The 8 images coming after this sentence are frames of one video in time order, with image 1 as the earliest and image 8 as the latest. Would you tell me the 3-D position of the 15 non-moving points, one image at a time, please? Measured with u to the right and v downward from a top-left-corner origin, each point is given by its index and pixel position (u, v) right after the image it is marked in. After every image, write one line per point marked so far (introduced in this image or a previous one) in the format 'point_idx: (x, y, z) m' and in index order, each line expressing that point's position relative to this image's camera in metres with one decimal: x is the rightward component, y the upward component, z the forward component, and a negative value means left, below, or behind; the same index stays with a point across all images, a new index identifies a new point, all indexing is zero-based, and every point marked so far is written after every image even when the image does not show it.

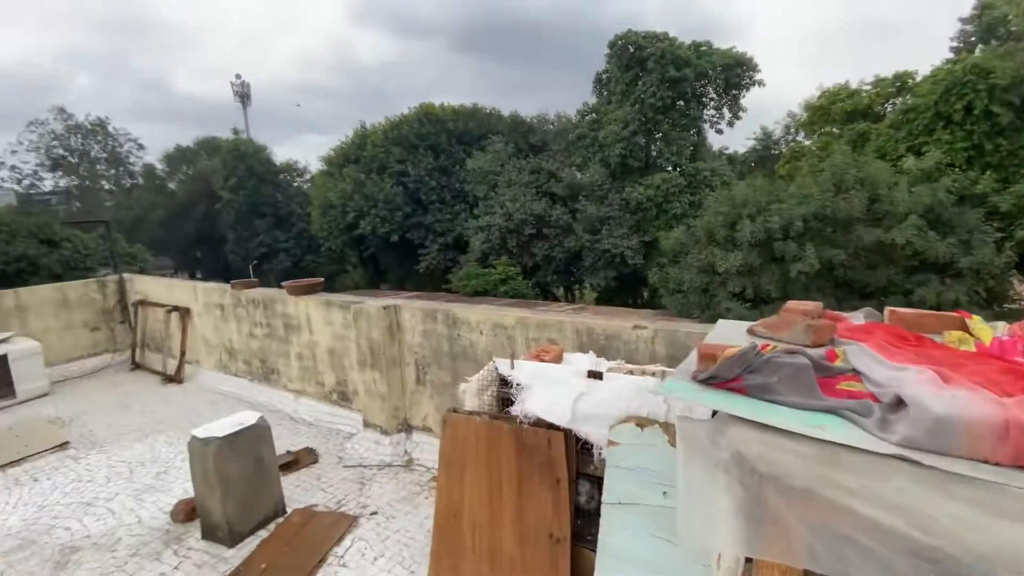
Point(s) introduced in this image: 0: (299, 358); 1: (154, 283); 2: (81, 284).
0: (-2.2, -0.7, +4.8) m
1: (-5.0, +0.1, +6.5) m
2: (-6.1, +0.1, +6.8) m
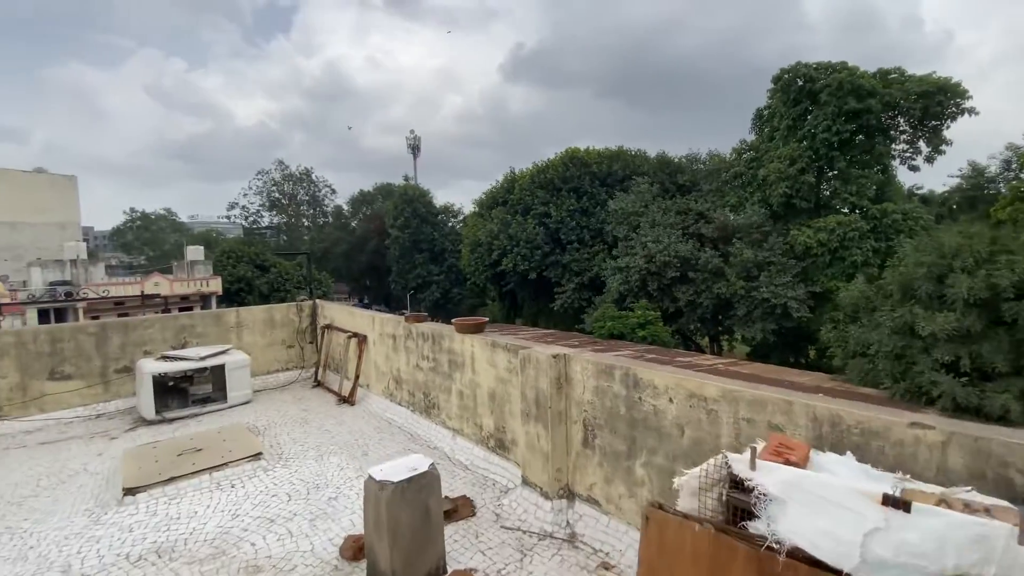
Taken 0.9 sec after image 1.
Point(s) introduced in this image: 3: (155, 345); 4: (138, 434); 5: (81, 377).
0: (-0.5, -1.1, +4.7) m
1: (-2.7, -0.3, +7.2) m
2: (-3.7, -0.3, +7.8) m
3: (-5.1, -0.8, +6.8) m
4: (-4.5, -1.7, +5.6) m
5: (-5.7, -1.2, +6.3) m
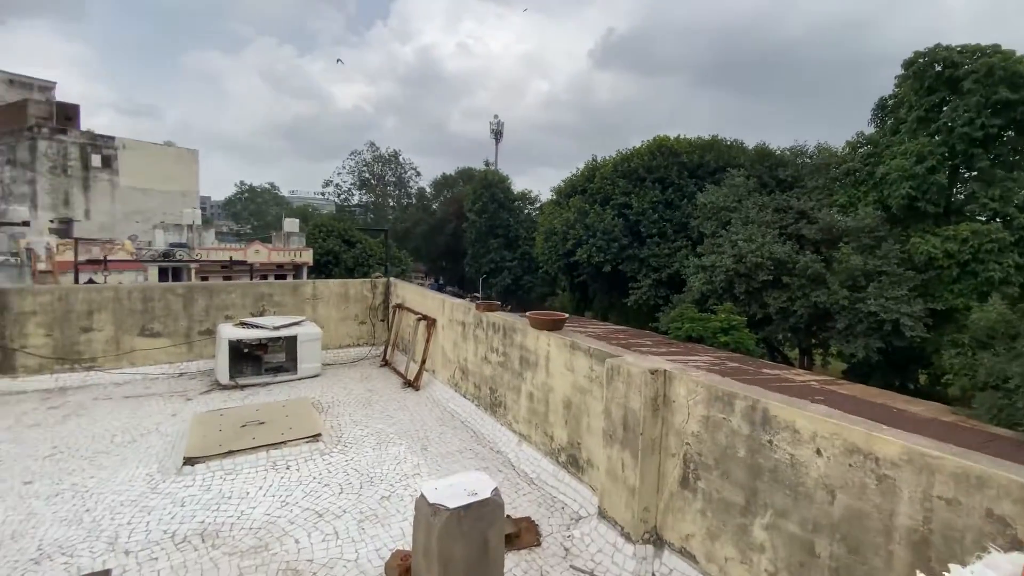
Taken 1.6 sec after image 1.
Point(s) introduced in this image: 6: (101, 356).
0: (+0.1, -1.0, +4.2) m
1: (-1.5, 0.0, +7.0) m
2: (-2.5, +0.1, +7.7) m
3: (-4.0, -0.3, +6.9) m
4: (-3.6, -1.3, +5.7) m
5: (-4.7, -0.7, +6.5) m
6: (-5.3, -0.9, +6.1) m
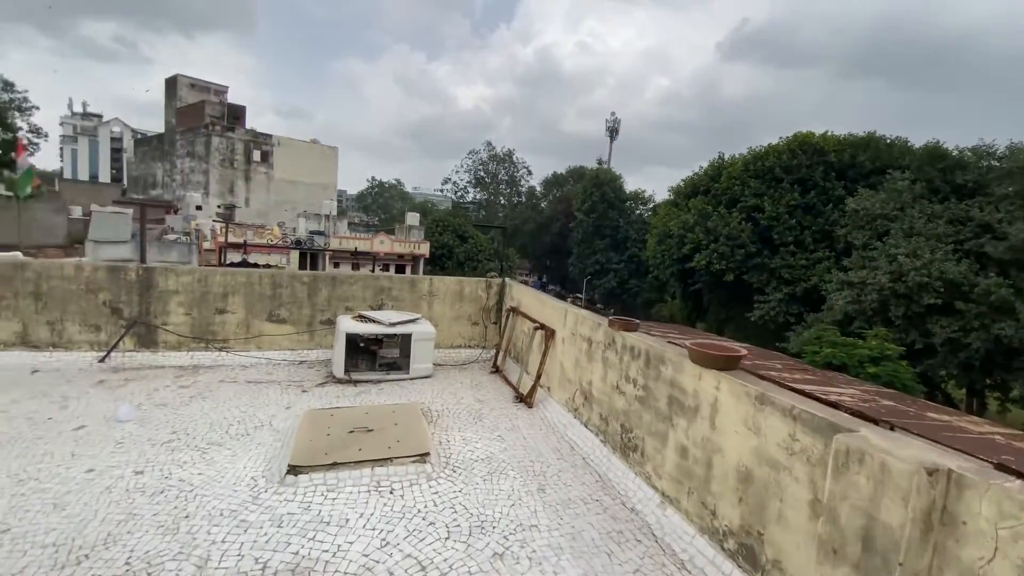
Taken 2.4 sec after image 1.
0: (+1.2, -1.1, +3.3) m
1: (+0.2, -0.1, +6.4) m
2: (-0.6, +0.1, +7.2) m
3: (-2.3, -0.2, +6.8) m
4: (-2.2, -1.2, +5.5) m
5: (-3.1, -0.5, +6.6) m
6: (-3.7, -0.7, +6.3) m
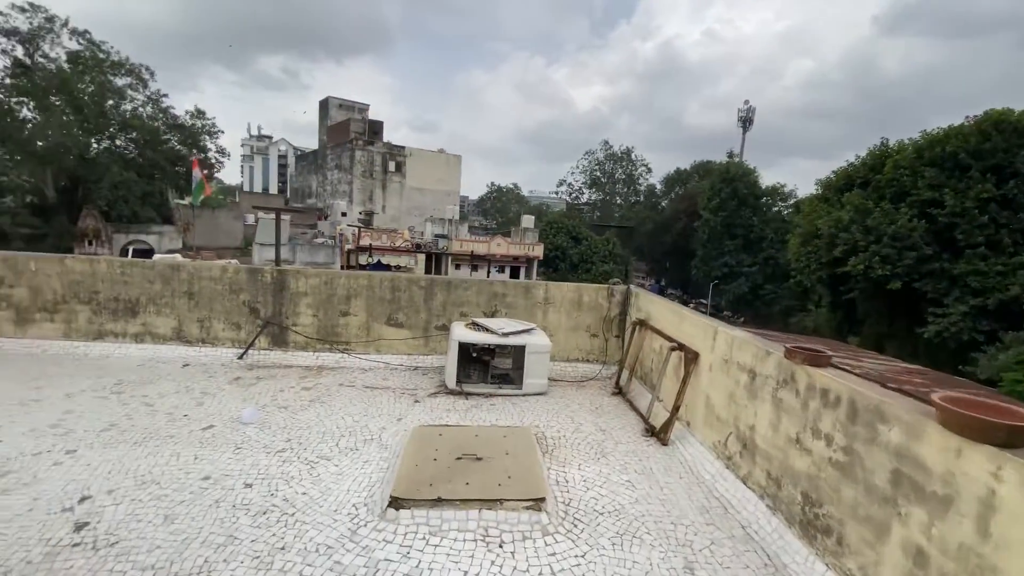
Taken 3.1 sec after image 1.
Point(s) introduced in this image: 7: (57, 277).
0: (+1.9, -1.3, +2.2) m
1: (+1.7, -0.2, +5.4) m
2: (+1.2, 0.0, +6.5) m
3: (-0.6, -0.3, +6.4) m
4: (-0.9, -1.3, +5.2) m
5: (-1.4, -0.5, +6.4) m
6: (-2.1, -0.7, +6.4) m
7: (-5.7, +0.2, +5.9) m
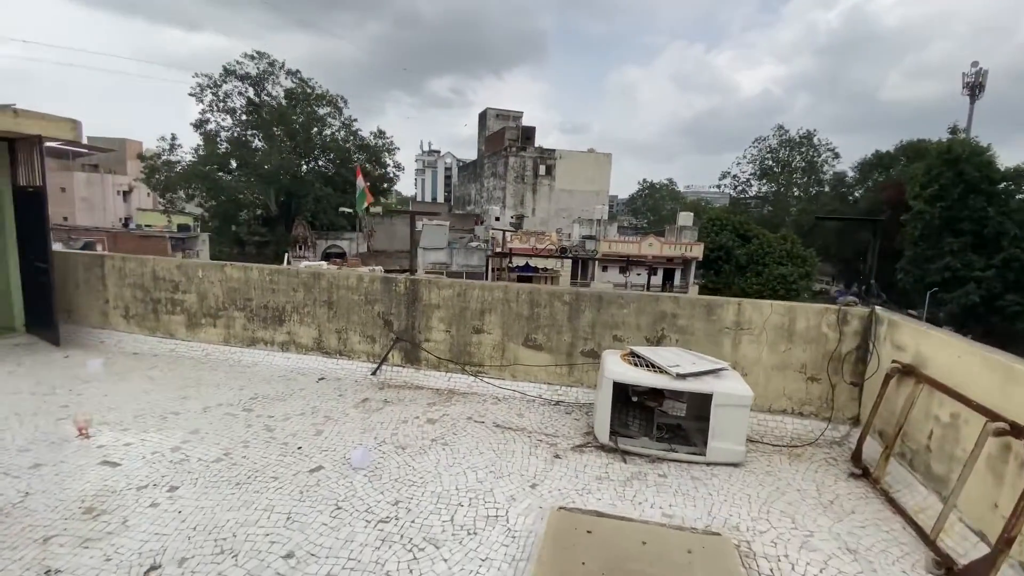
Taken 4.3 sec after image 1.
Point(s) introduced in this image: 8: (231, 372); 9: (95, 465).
0: (+2.3, -1.5, +0.3) m
1: (+3.1, -0.4, +3.4) m
2: (+2.9, -0.2, +4.5) m
3: (+1.2, -0.5, +5.0) m
4: (+0.6, -1.5, +3.9) m
5: (+0.4, -0.7, +5.3) m
6: (-0.3, -0.9, +5.4) m
7: (-3.7, +0.1, +6.1) m
8: (-3.3, -1.0, +5.6) m
9: (-3.0, -1.2, +3.4) m
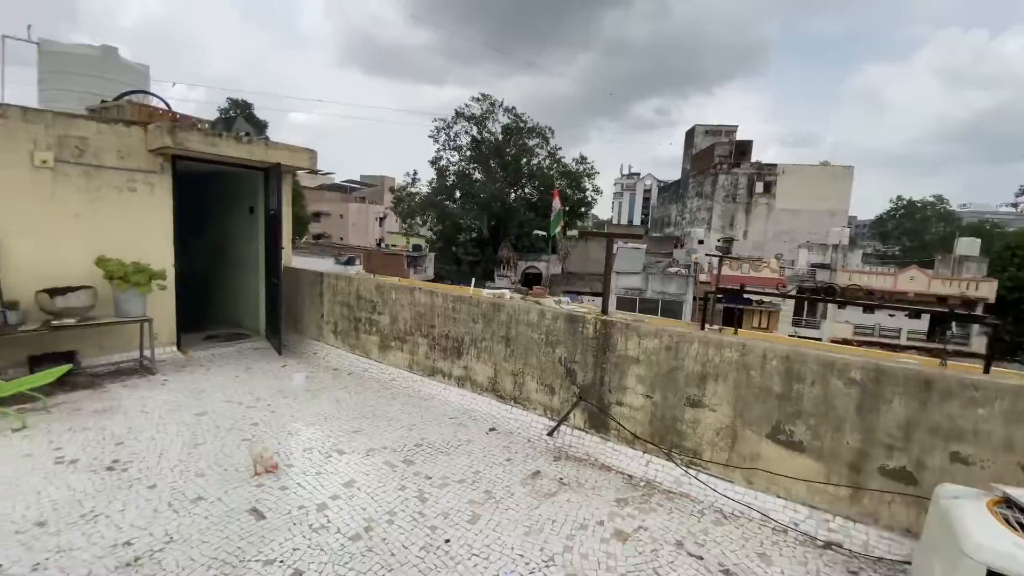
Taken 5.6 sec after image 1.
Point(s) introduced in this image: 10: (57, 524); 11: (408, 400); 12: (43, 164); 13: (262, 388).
0: (+1.9, -1.7, -2.0) m
1: (+3.9, -0.9, +0.6) m
2: (+4.2, -0.8, +1.7) m
3: (+2.8, -1.0, +2.8) m
4: (+1.7, -1.9, +2.1) m
5: (+2.2, -1.2, +3.4) m
6: (+1.6, -1.3, +3.8) m
7: (-1.3, -0.2, +5.8) m
8: (-1.2, -1.3, +5.1) m
9: (-1.7, -1.4, +3.0) m
10: (-2.7, -1.4, +2.7) m
11: (-1.2, -1.3, +5.3) m
12: (-4.9, +1.3, +5.0) m
13: (-2.8, -1.1, +5.3) m
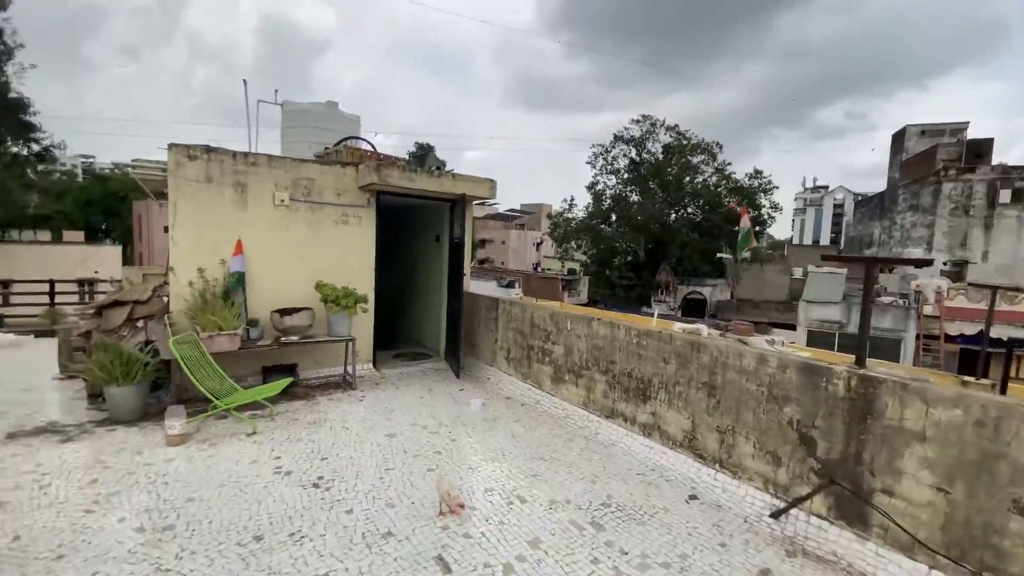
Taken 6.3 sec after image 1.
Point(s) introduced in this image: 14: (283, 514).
0: (+1.3, -1.7, -3.1) m
1: (+4.1, -1.1, -1.3) m
2: (+4.7, -1.0, -0.3) m
3: (+3.8, -1.2, +1.2) m
4: (+2.4, -2.1, +0.8) m
5: (+3.3, -1.4, +1.9) m
6: (+2.9, -1.6, +2.5) m
7: (+0.8, -0.6, +5.4) m
8: (+0.7, -1.6, +4.7) m
9: (-0.5, -1.6, +2.8) m
10: (-1.5, -1.5, +2.9) m
11: (+0.7, -1.6, +4.9) m
12: (-2.8, +1.0, +5.8) m
13: (-0.8, -1.4, +5.3) m
14: (-1.6, -1.5, +3.2) m
